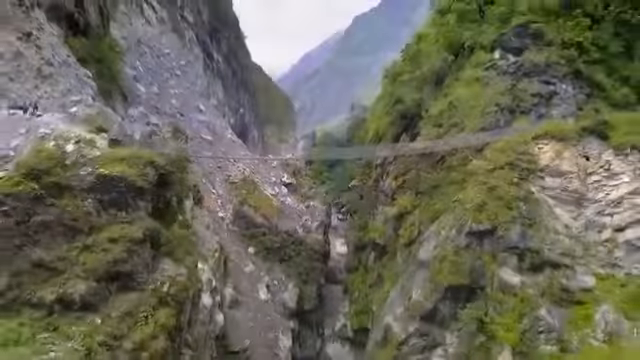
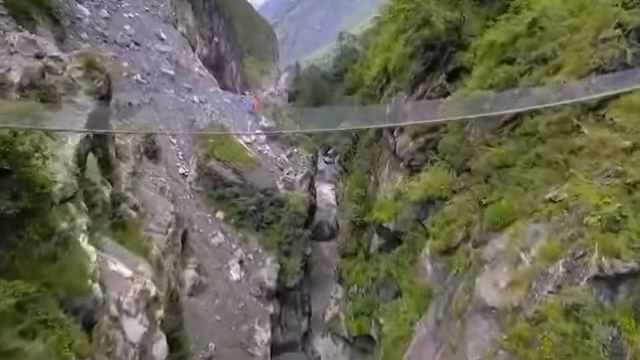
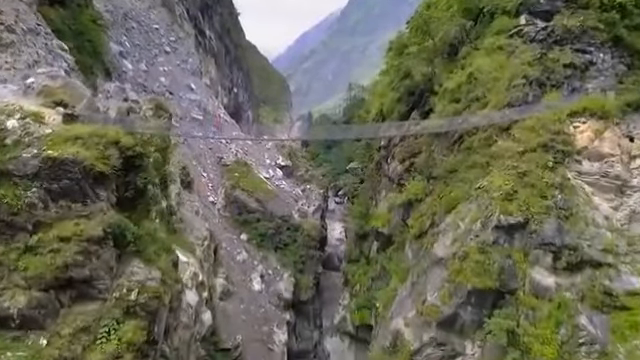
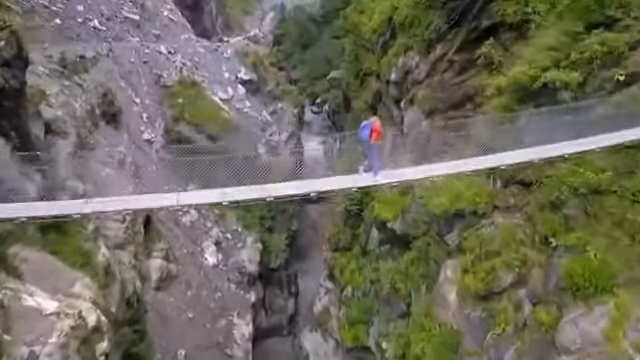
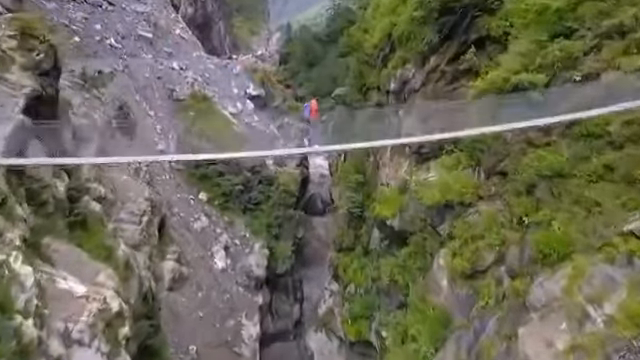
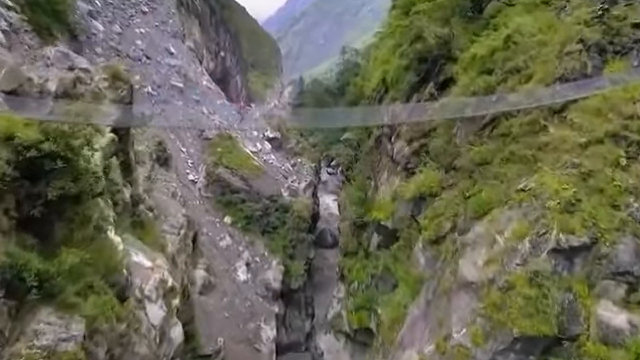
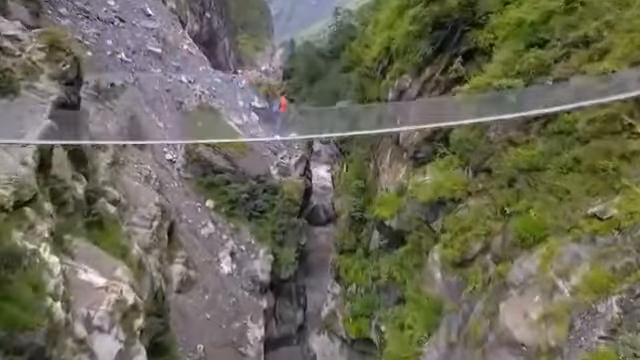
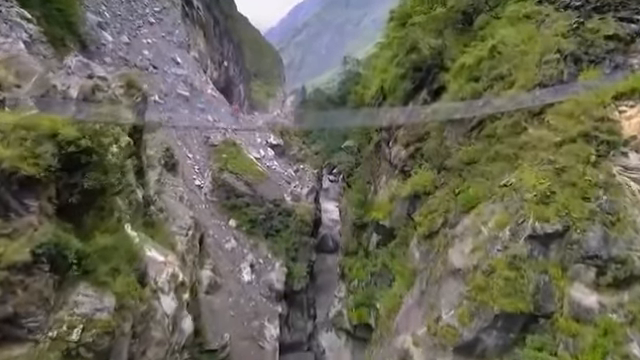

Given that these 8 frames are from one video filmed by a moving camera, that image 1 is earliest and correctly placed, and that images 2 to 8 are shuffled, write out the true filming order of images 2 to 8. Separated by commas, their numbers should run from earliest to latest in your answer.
3, 8, 6, 2, 7, 5, 4
